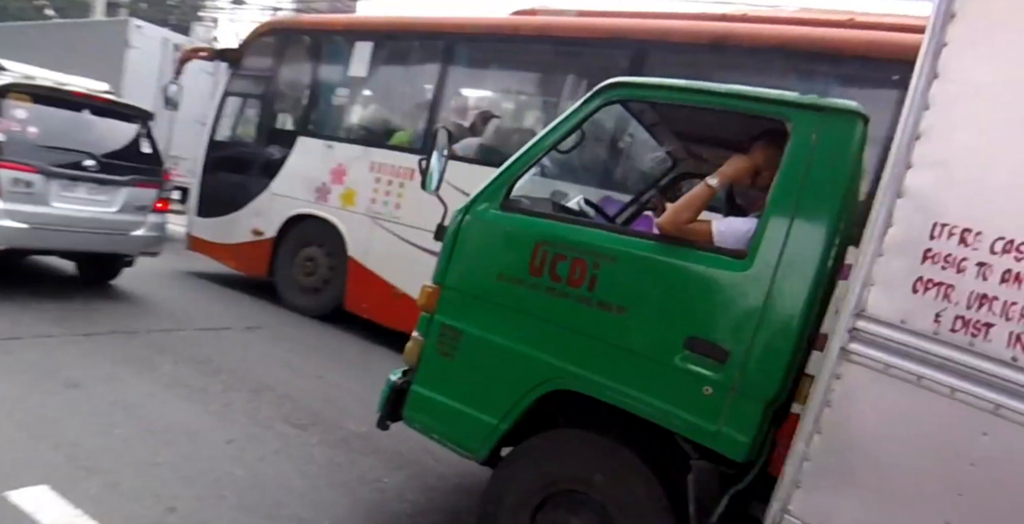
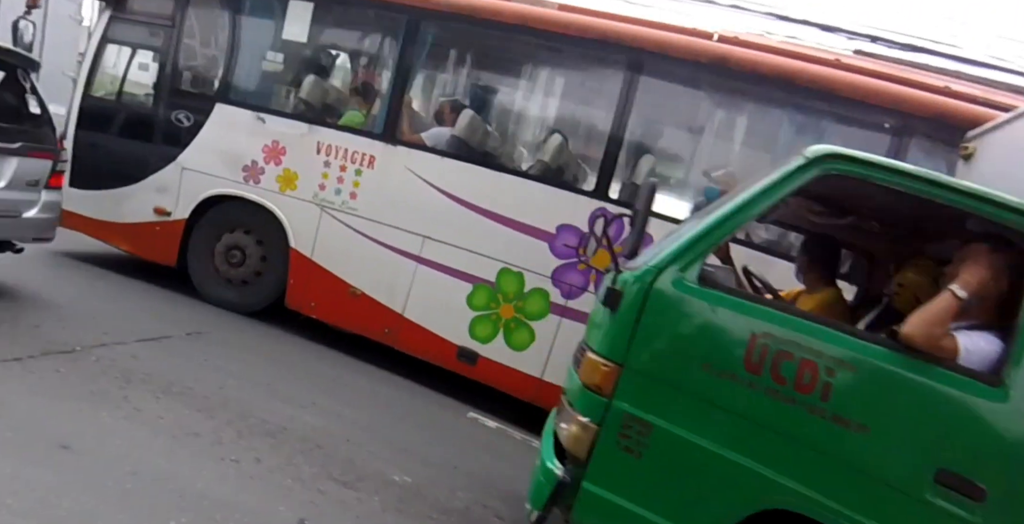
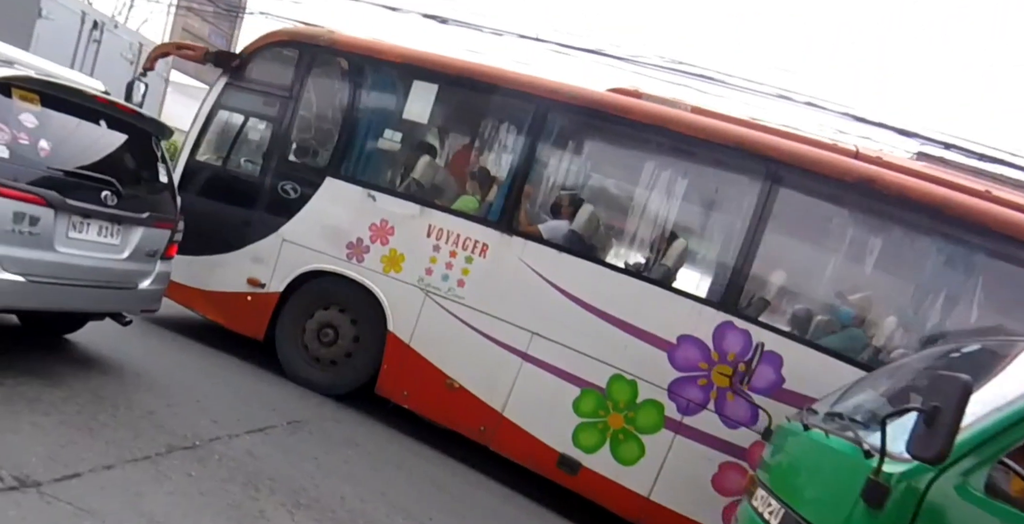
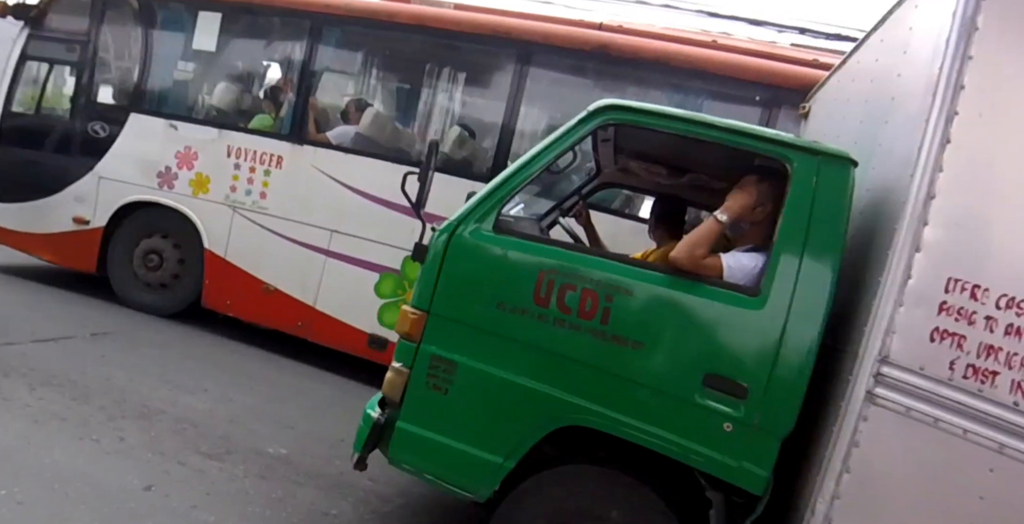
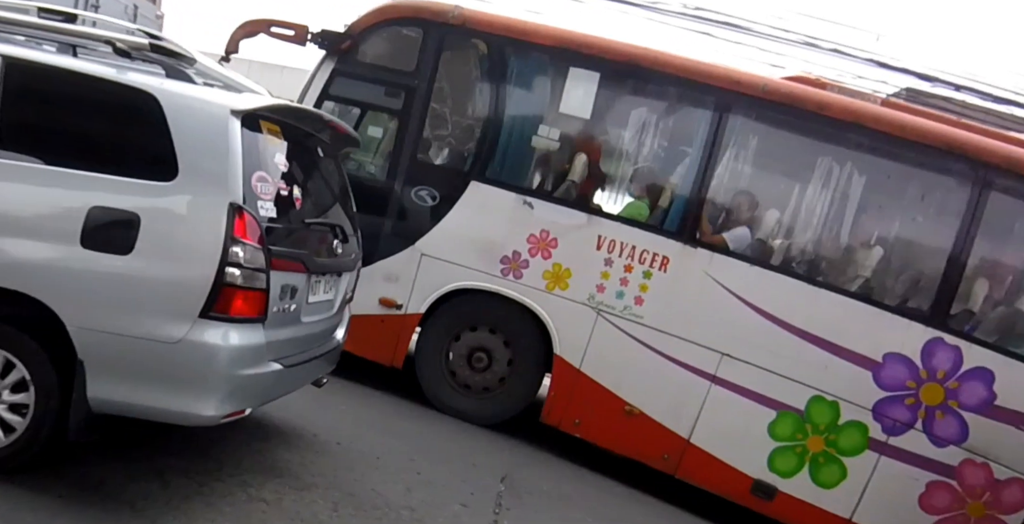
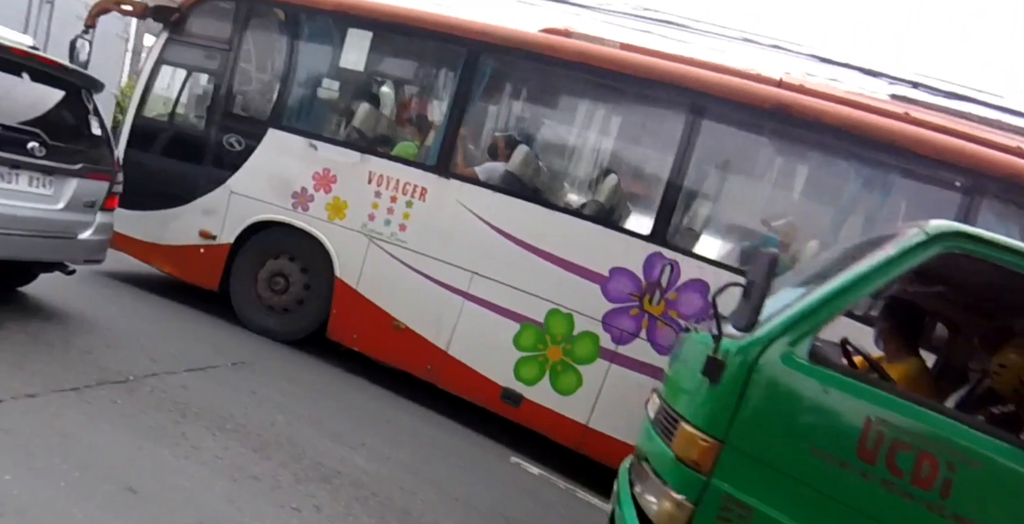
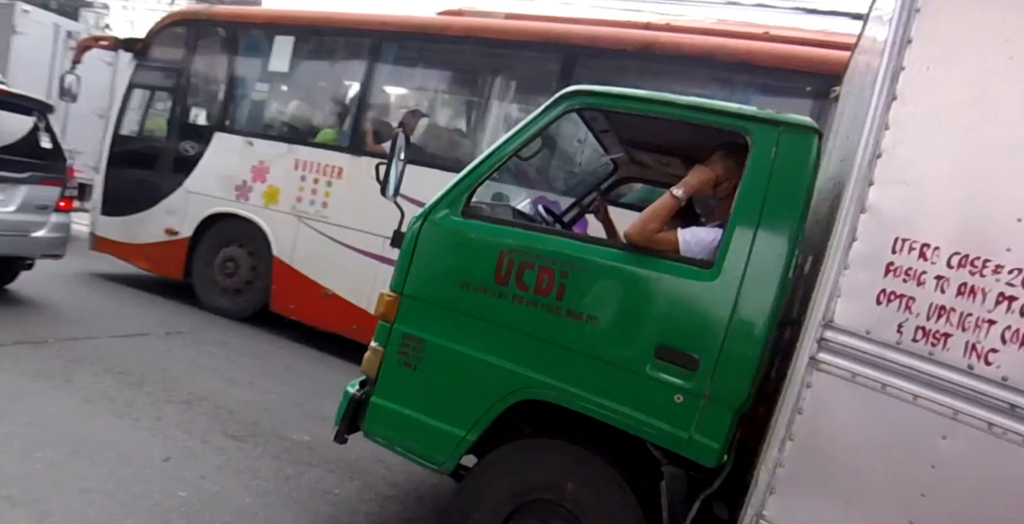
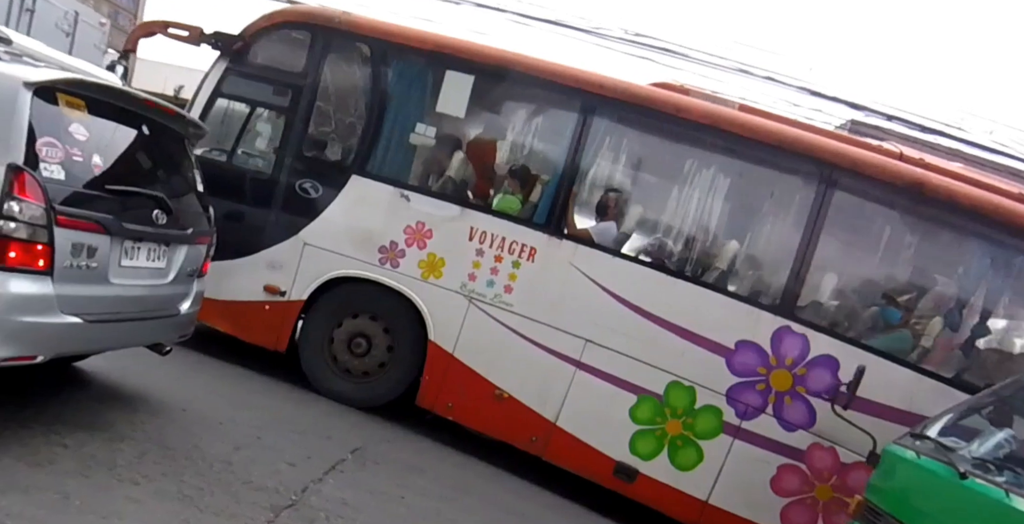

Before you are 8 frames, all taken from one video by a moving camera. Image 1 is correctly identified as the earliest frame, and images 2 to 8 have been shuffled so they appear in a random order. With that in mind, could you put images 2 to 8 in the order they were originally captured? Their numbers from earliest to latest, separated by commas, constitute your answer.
7, 4, 2, 6, 3, 8, 5
